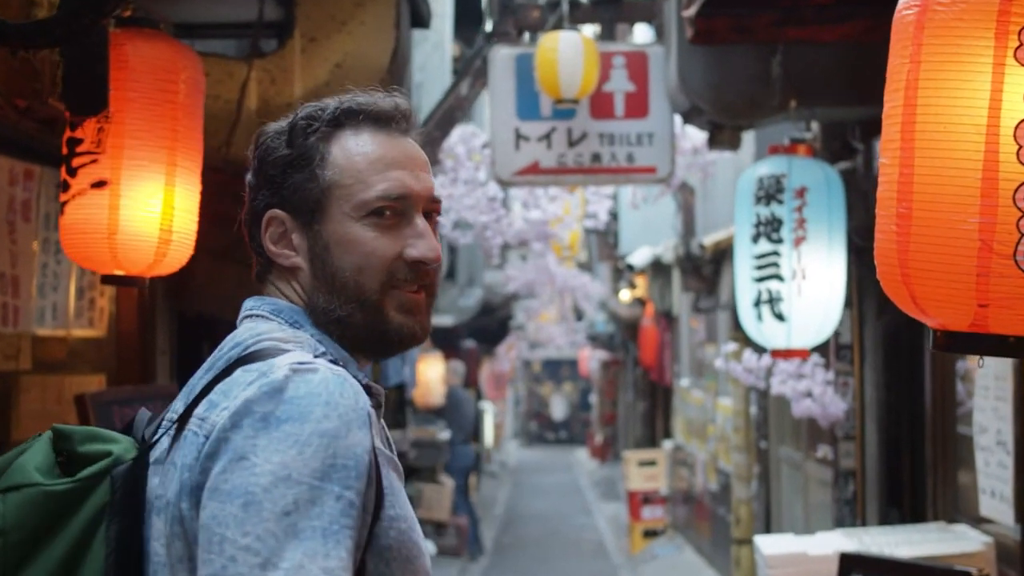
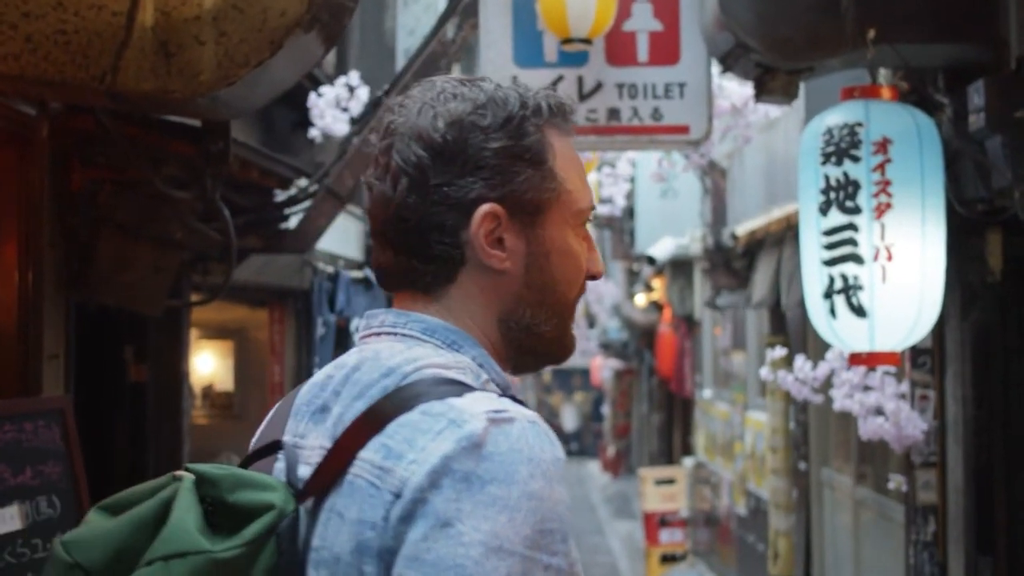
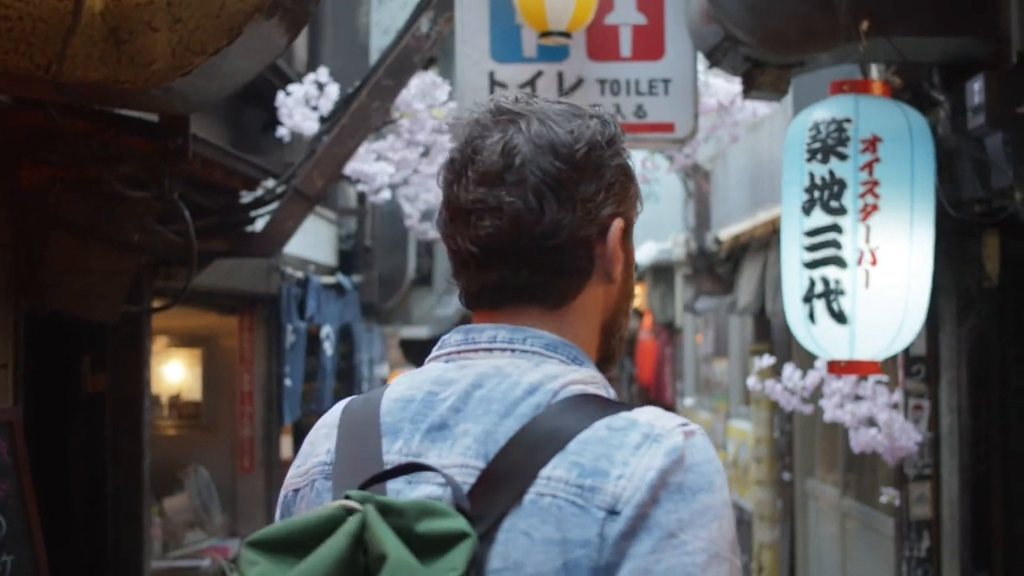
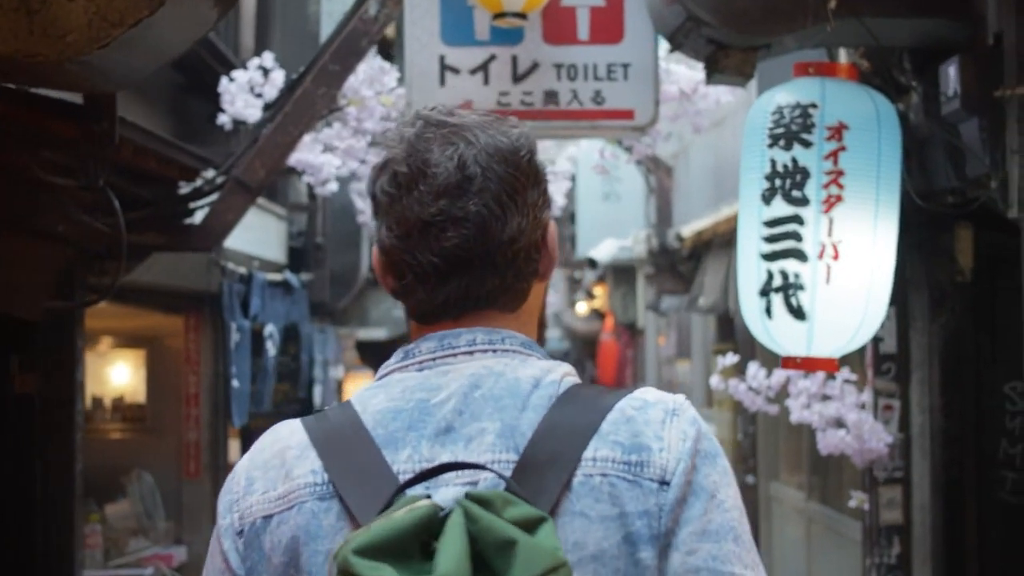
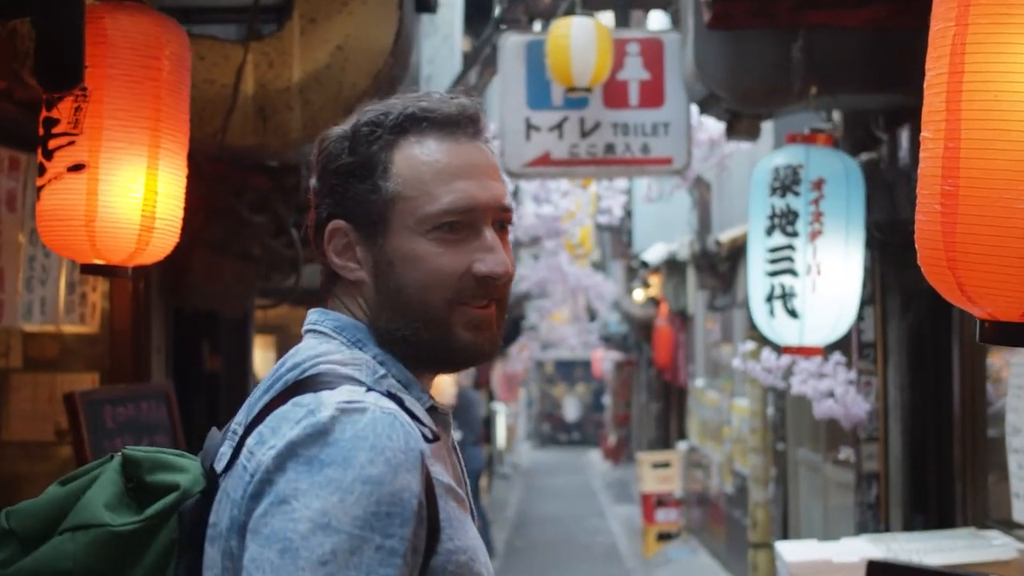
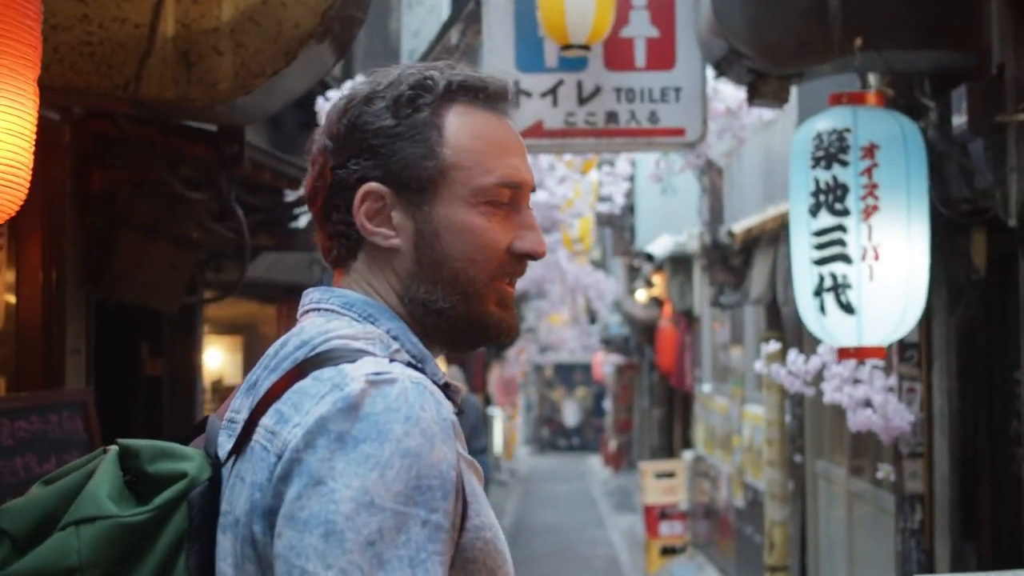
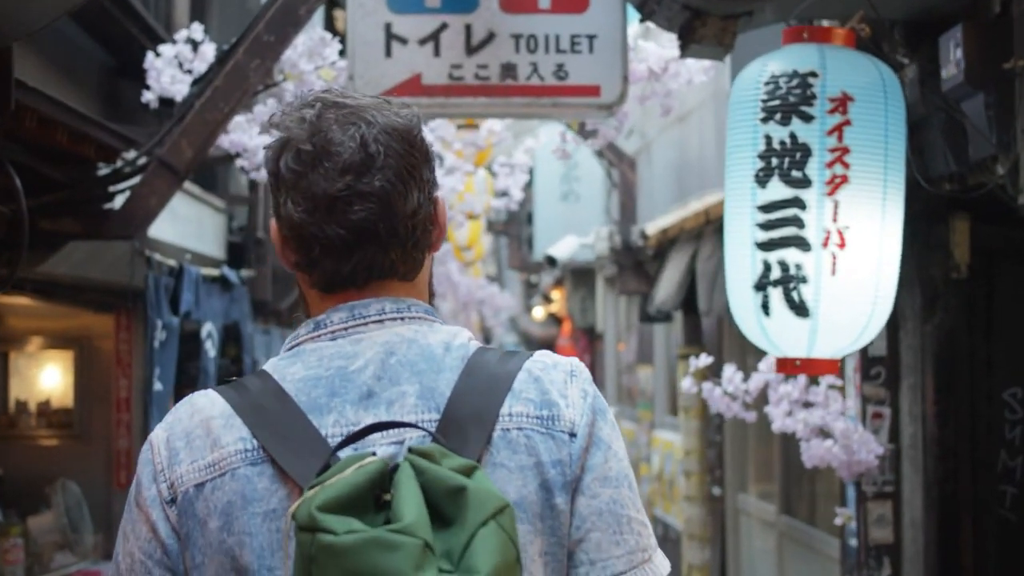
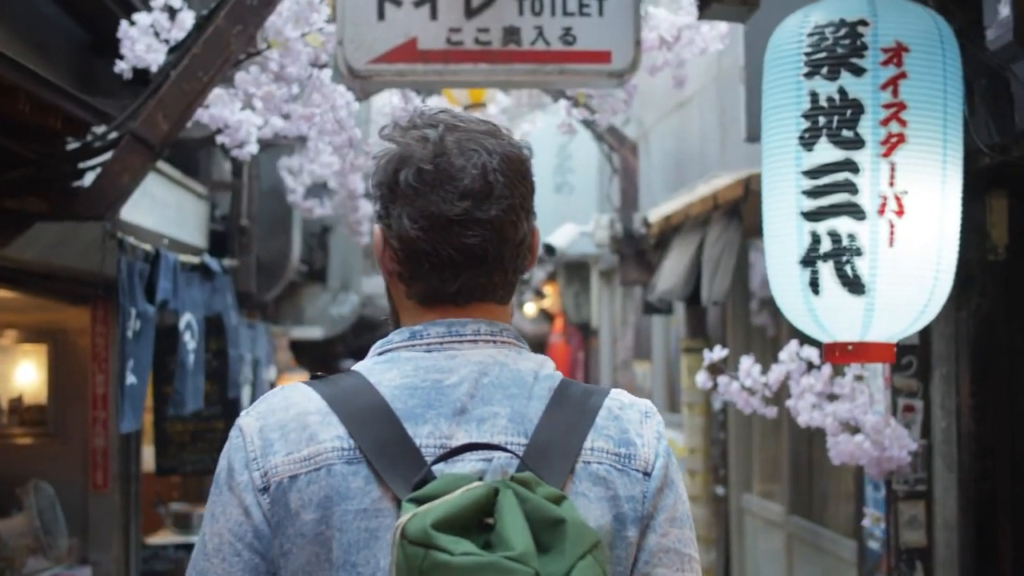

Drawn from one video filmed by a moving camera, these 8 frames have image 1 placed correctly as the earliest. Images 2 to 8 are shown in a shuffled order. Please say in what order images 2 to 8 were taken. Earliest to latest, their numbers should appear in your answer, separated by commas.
5, 6, 2, 3, 4, 7, 8
